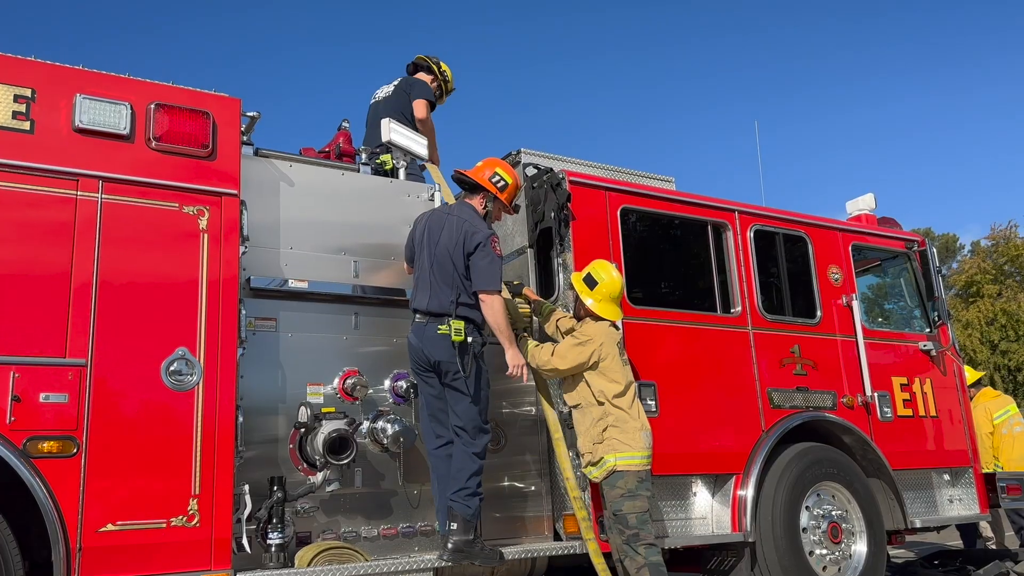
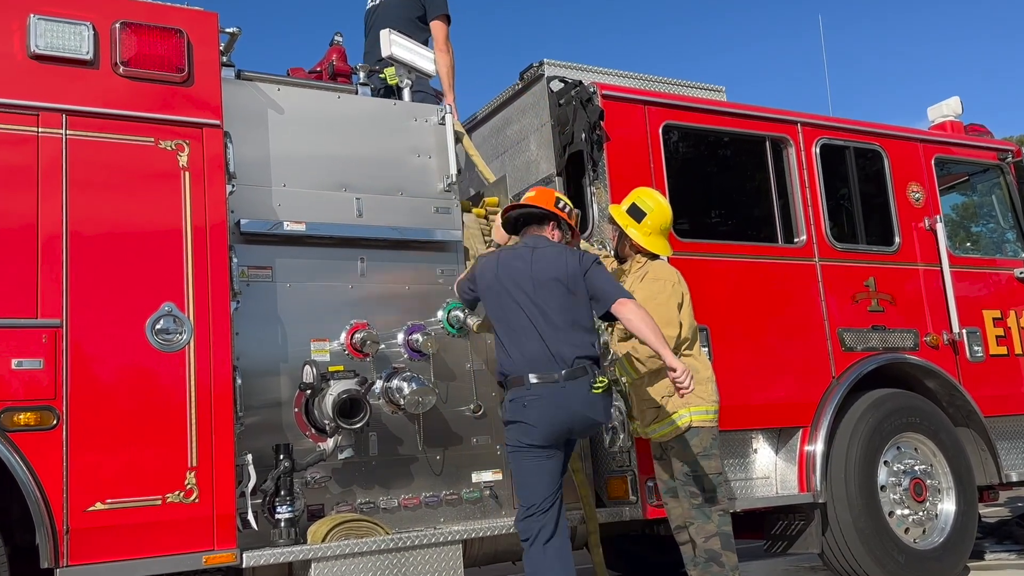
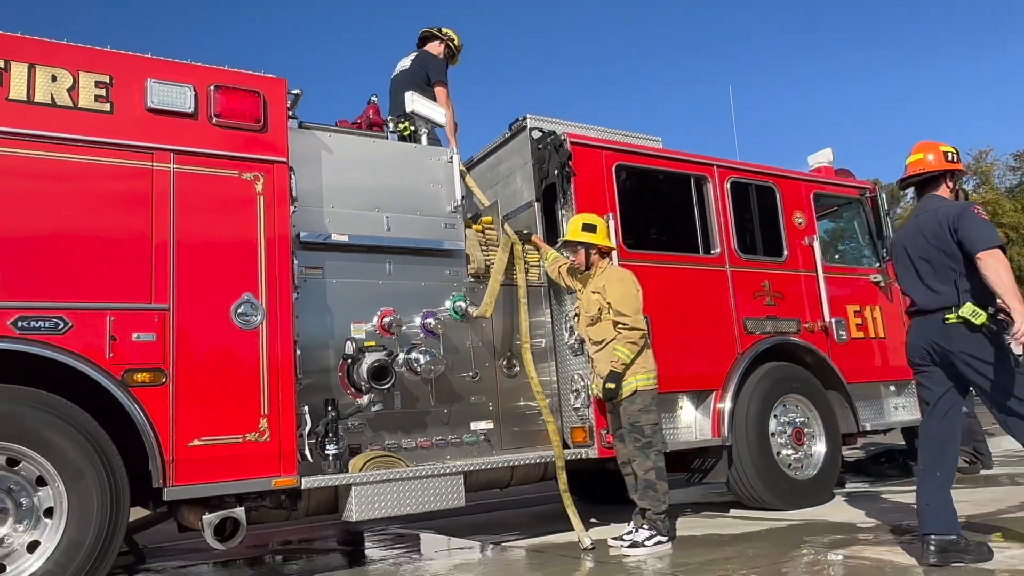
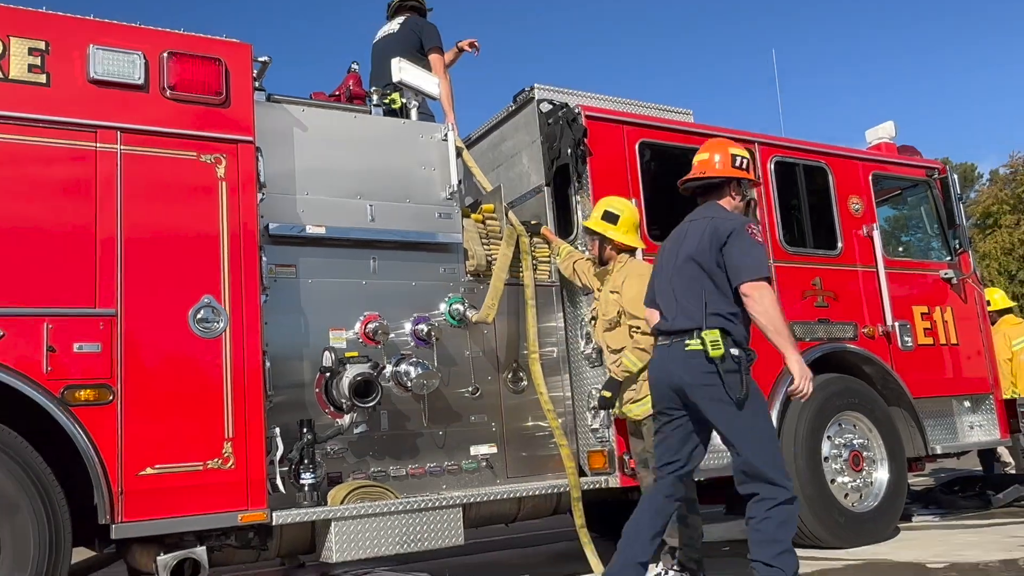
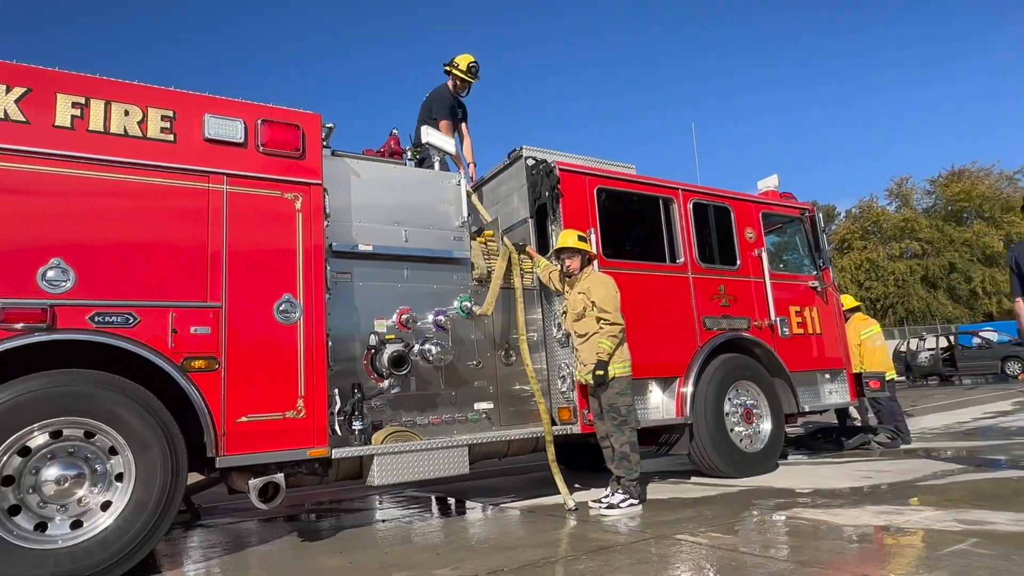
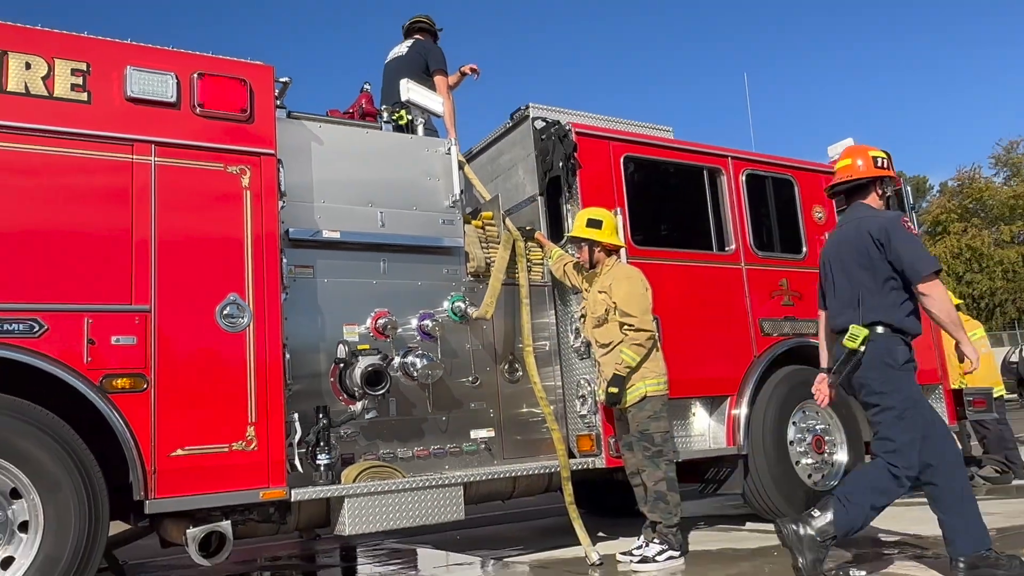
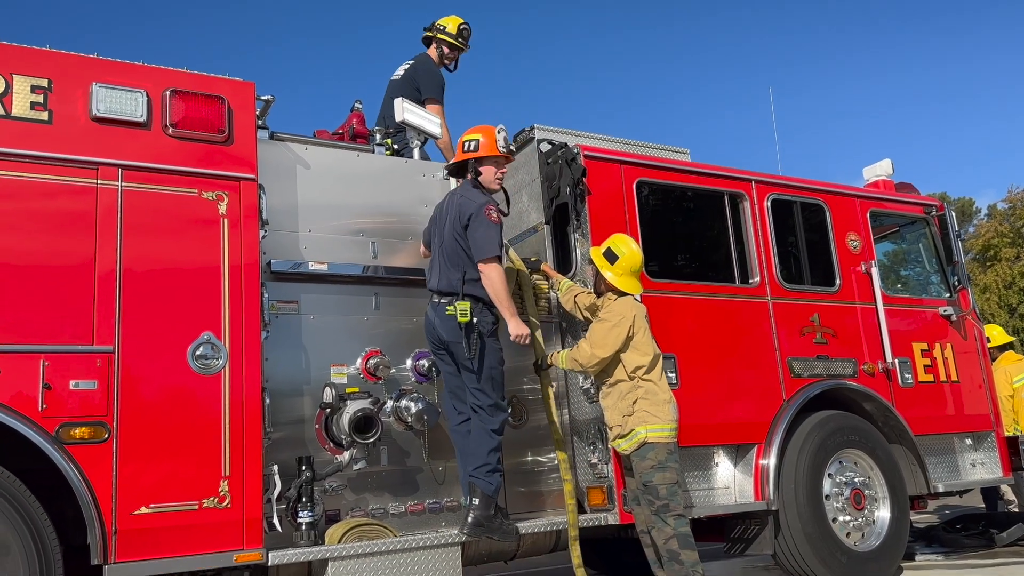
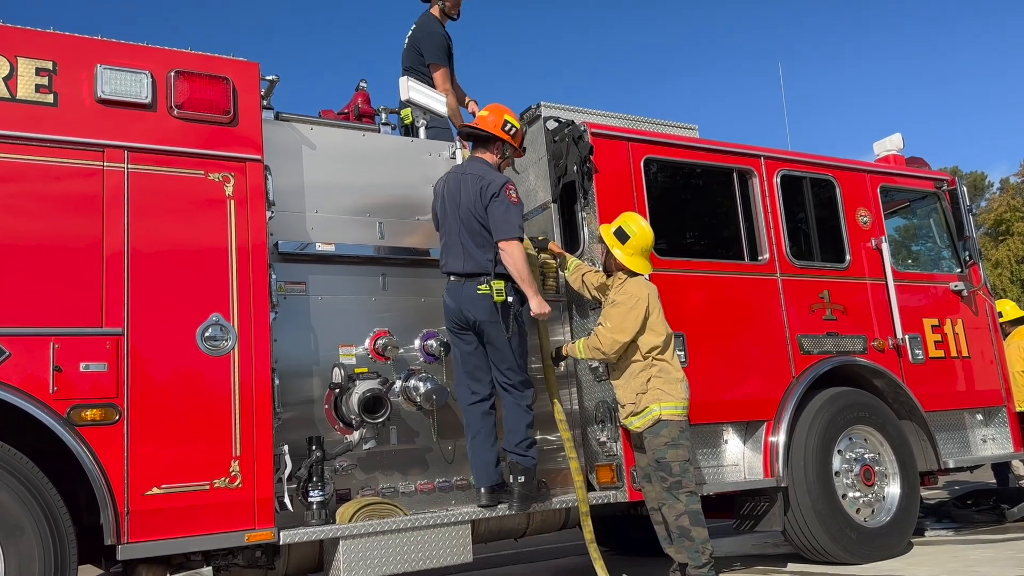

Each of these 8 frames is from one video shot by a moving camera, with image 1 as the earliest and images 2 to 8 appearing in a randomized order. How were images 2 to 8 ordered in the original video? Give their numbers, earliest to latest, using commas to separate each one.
7, 8, 2, 4, 6, 3, 5
